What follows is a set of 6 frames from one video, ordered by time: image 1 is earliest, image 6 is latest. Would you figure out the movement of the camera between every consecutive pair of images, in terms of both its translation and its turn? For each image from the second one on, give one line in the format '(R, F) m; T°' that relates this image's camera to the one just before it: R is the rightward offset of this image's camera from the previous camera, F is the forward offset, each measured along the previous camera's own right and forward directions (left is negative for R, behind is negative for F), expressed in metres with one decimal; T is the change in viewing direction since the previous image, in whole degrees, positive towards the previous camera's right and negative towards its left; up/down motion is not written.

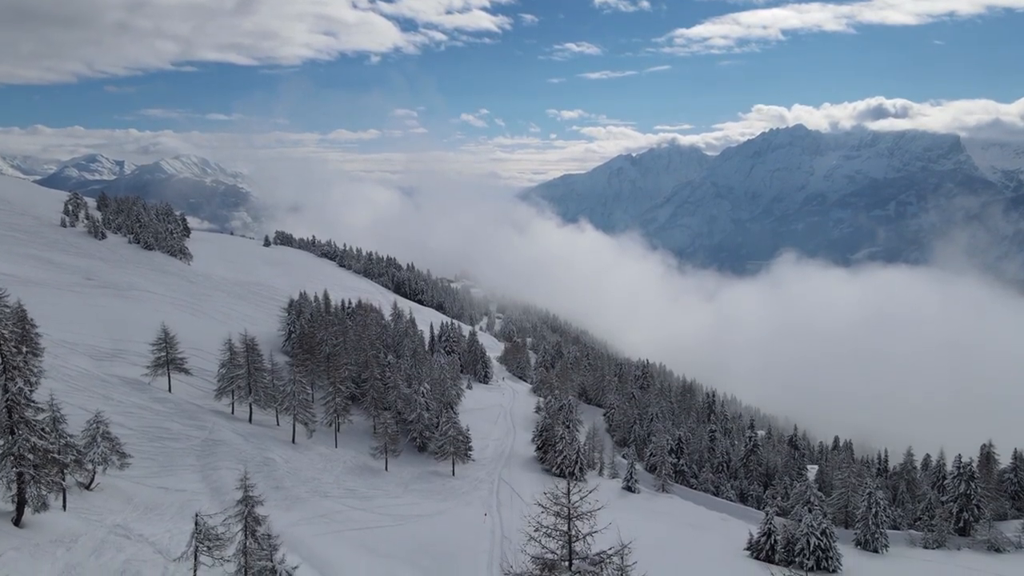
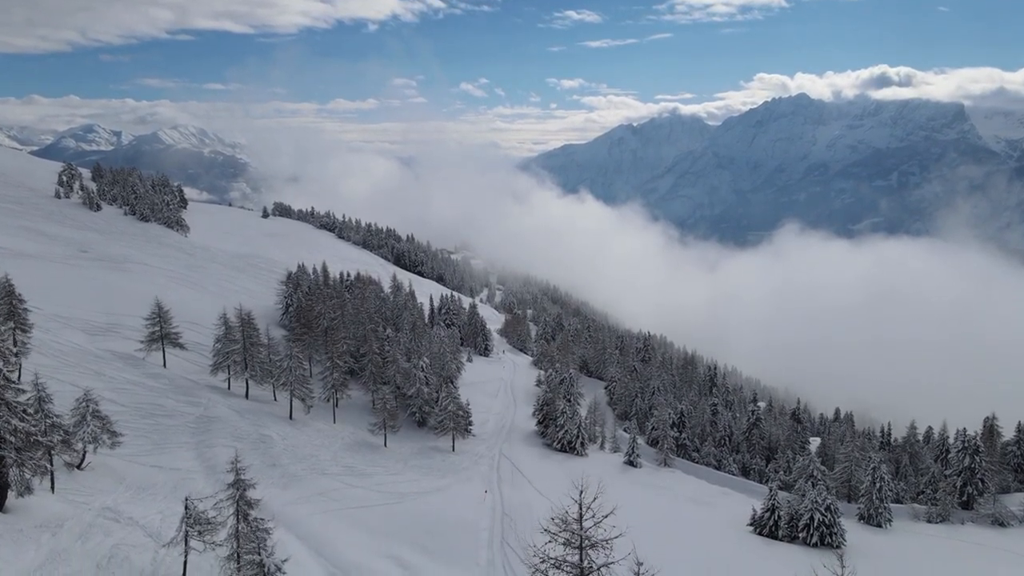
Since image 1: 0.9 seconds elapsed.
(0.0, +1.5) m; 0°
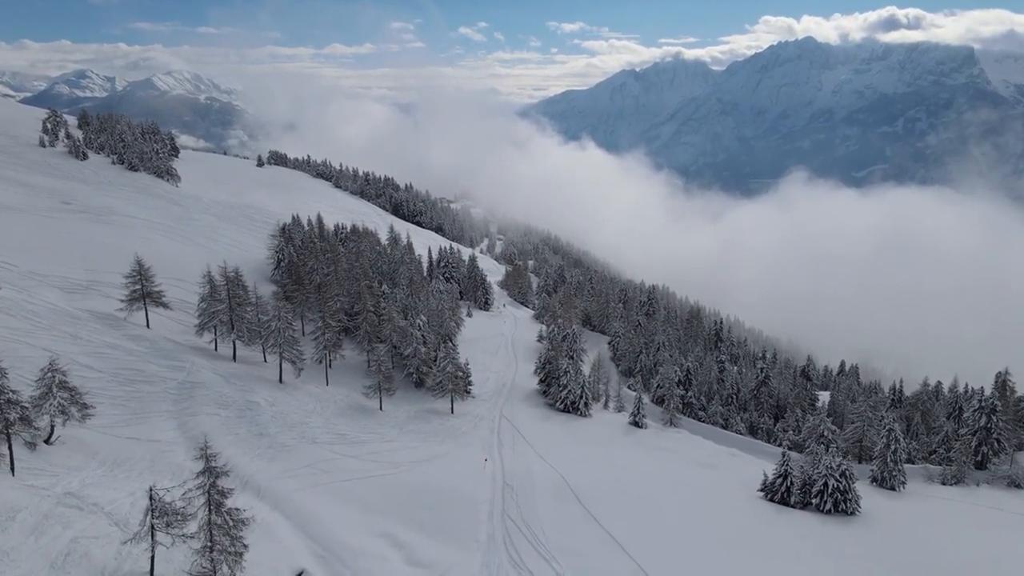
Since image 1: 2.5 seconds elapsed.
(+0.1, +3.4) m; 0°
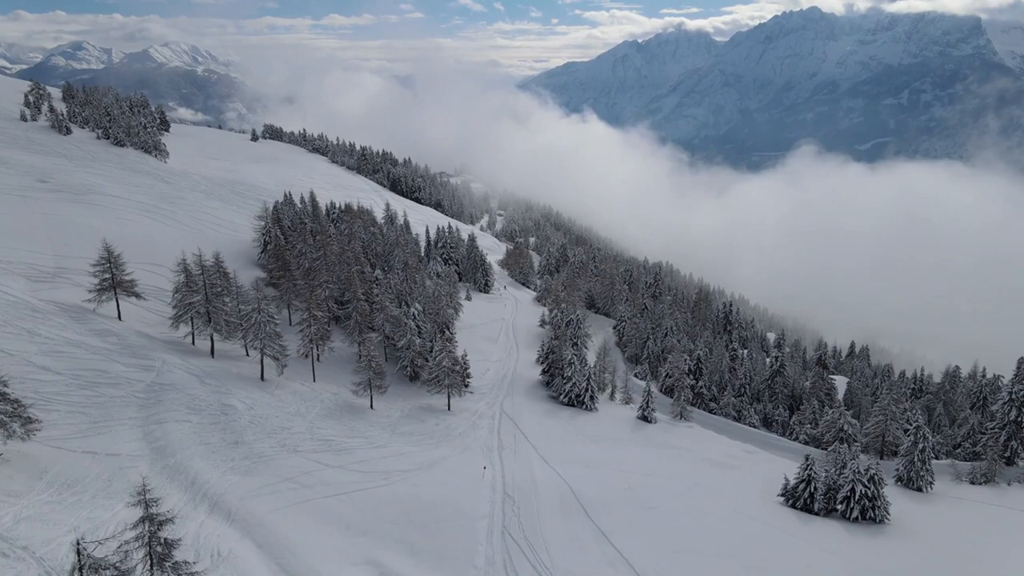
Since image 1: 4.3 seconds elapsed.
(0.0, +4.1) m; 0°
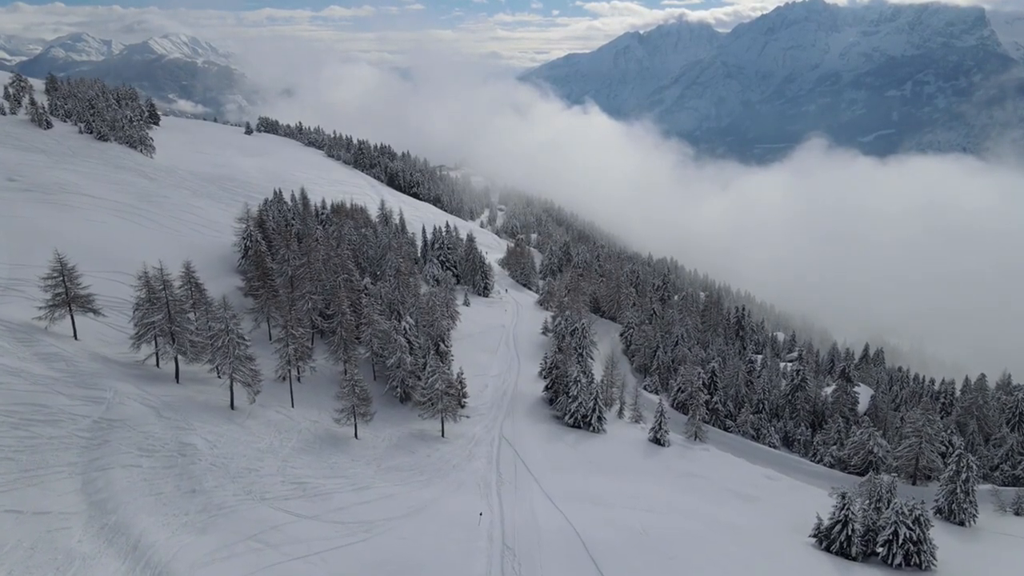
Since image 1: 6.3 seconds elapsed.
(0.0, +4.8) m; 0°
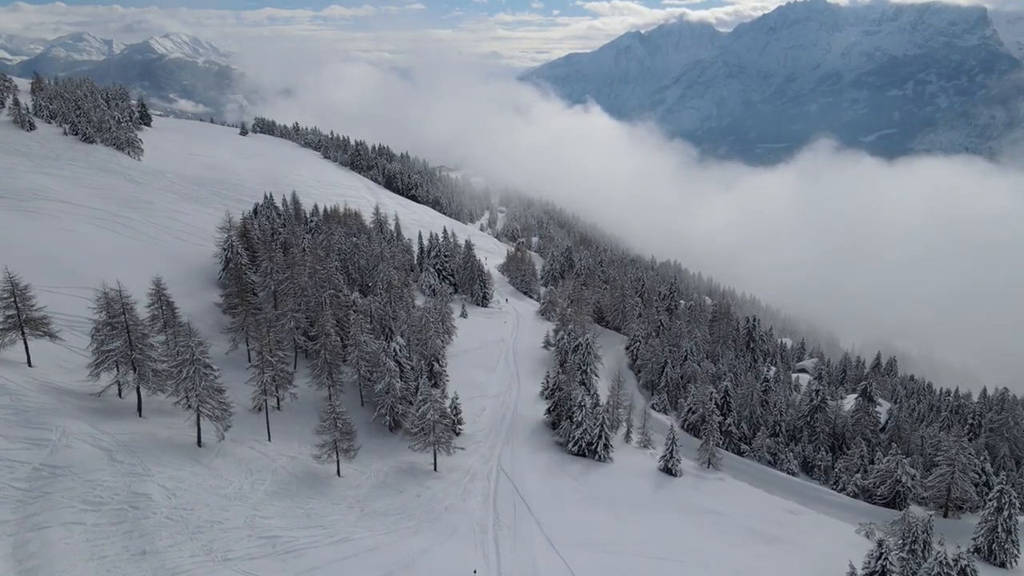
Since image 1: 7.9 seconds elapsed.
(+0.1, +3.9) m; 0°
